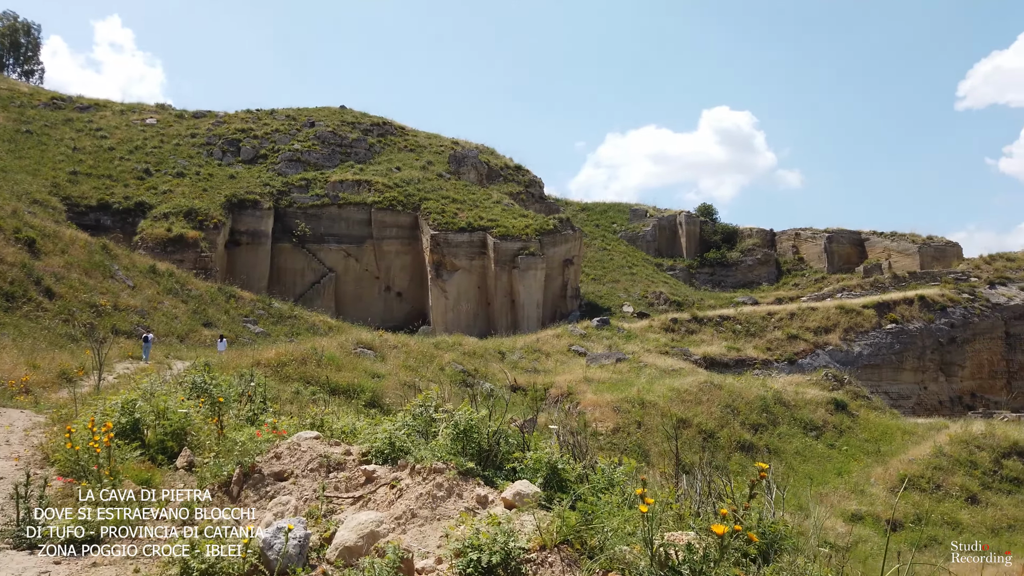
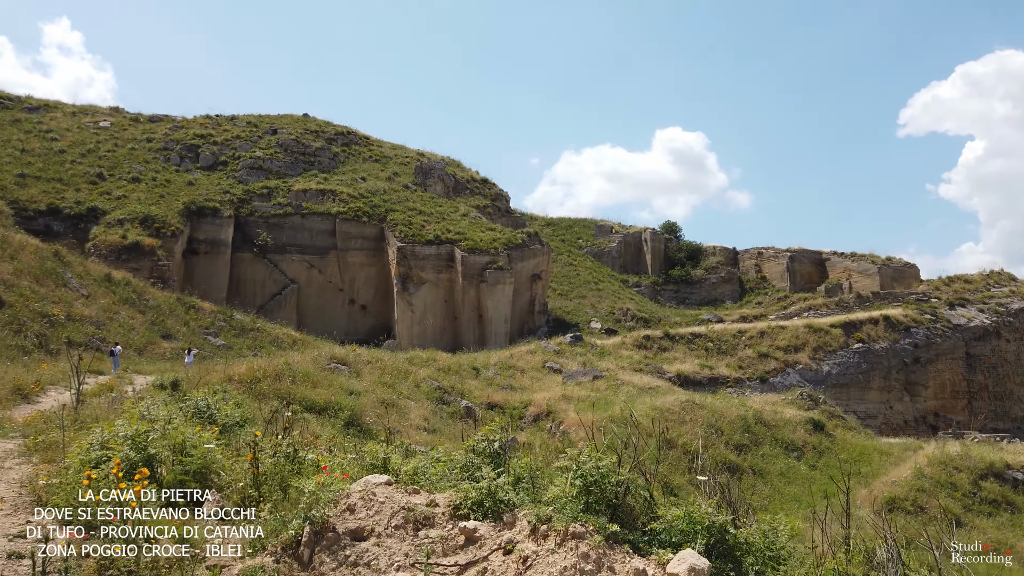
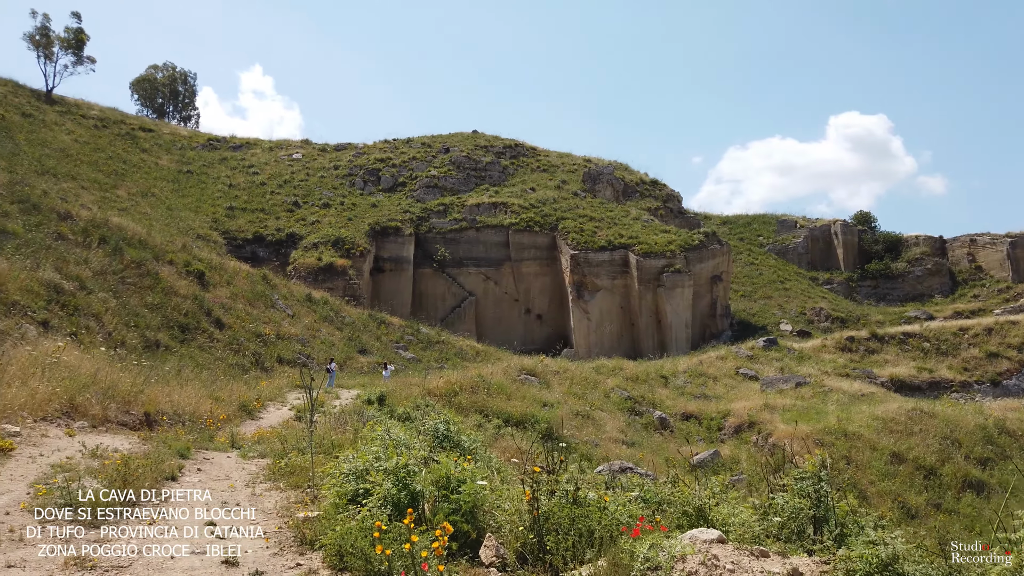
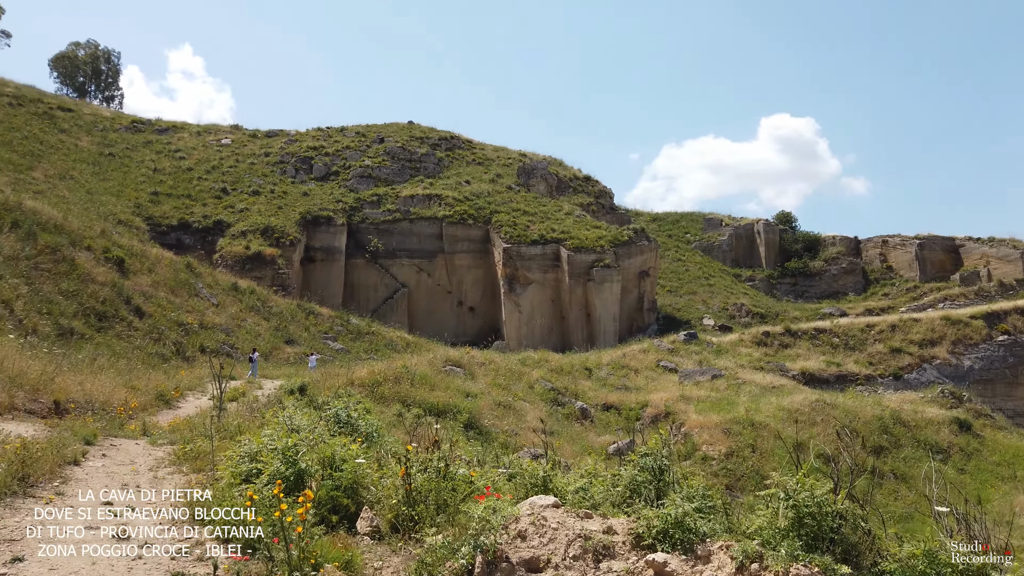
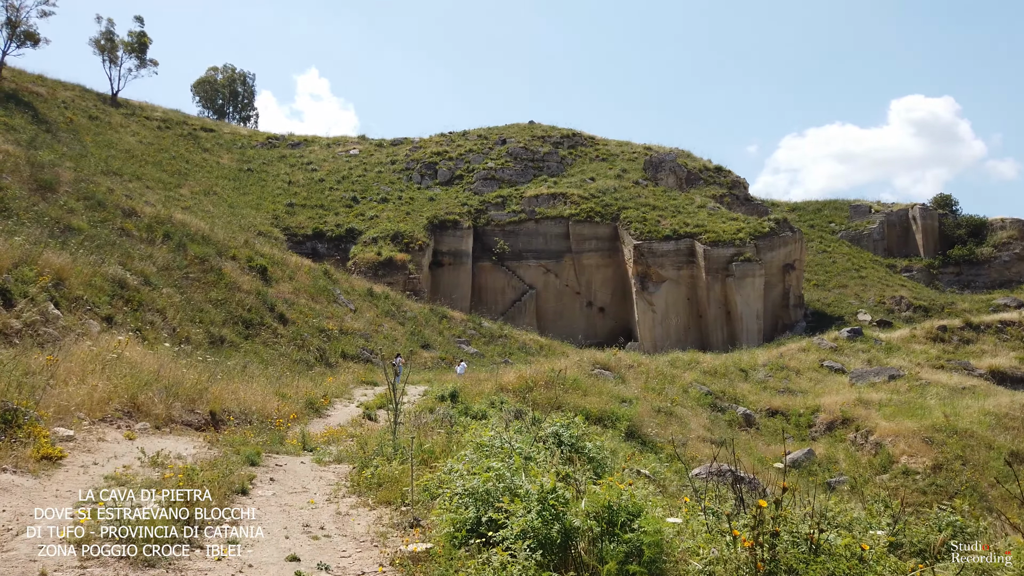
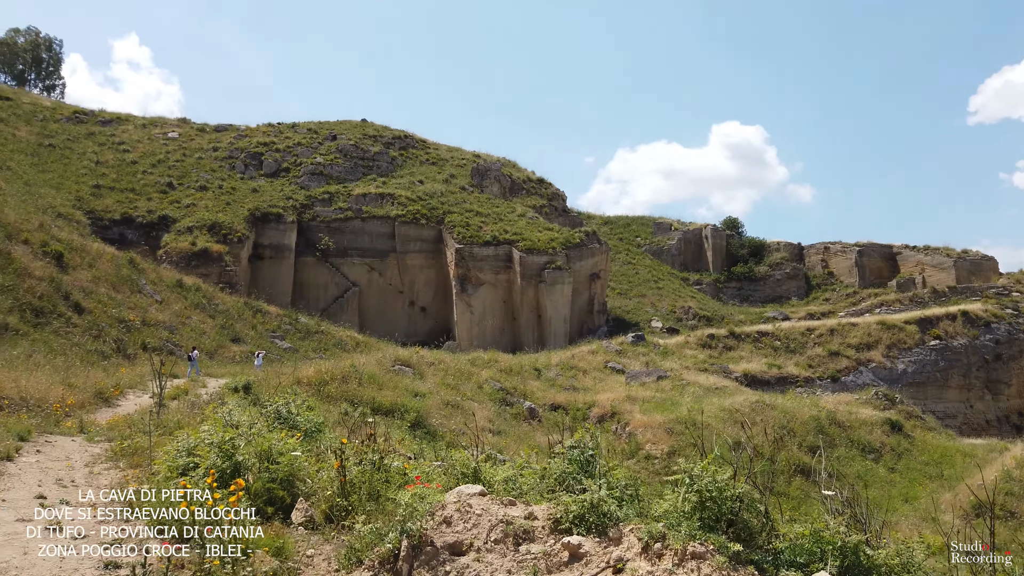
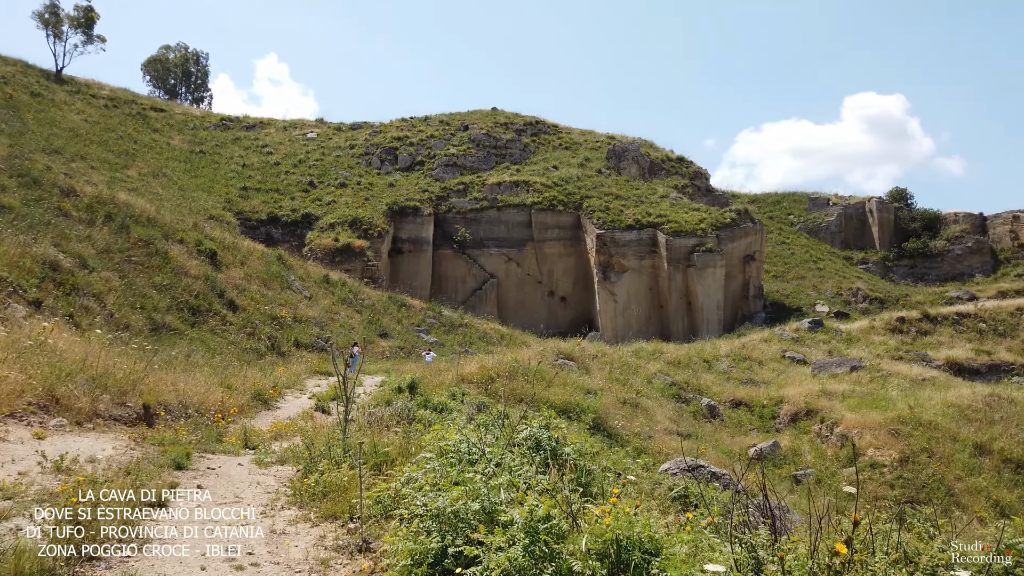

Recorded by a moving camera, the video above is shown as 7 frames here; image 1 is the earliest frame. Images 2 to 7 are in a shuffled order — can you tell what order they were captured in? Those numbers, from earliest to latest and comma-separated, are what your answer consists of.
2, 6, 4, 3, 5, 7
